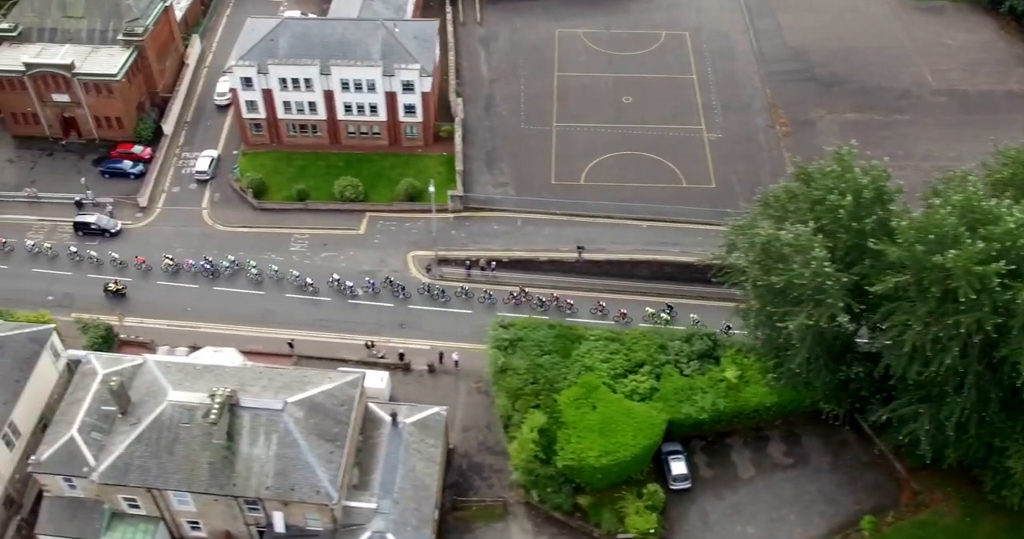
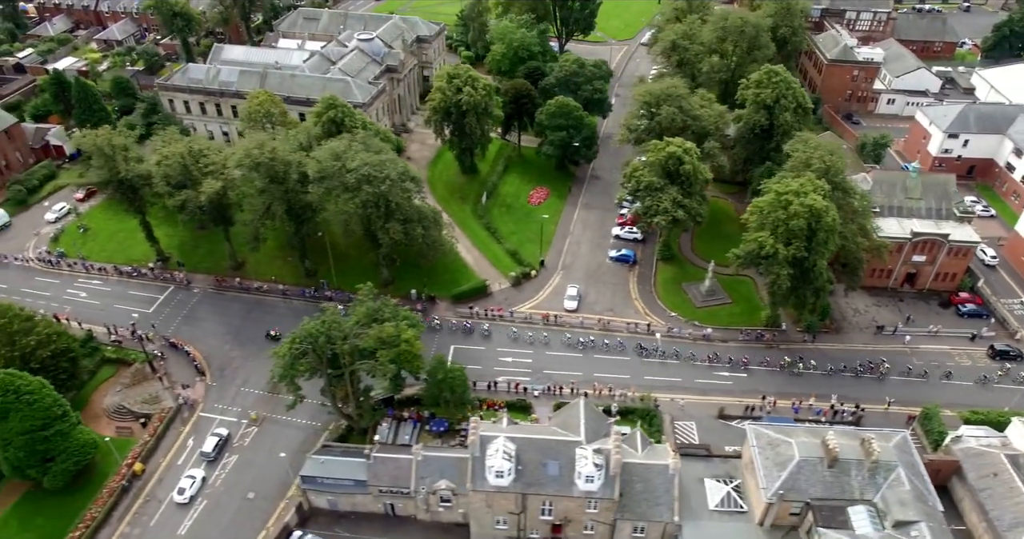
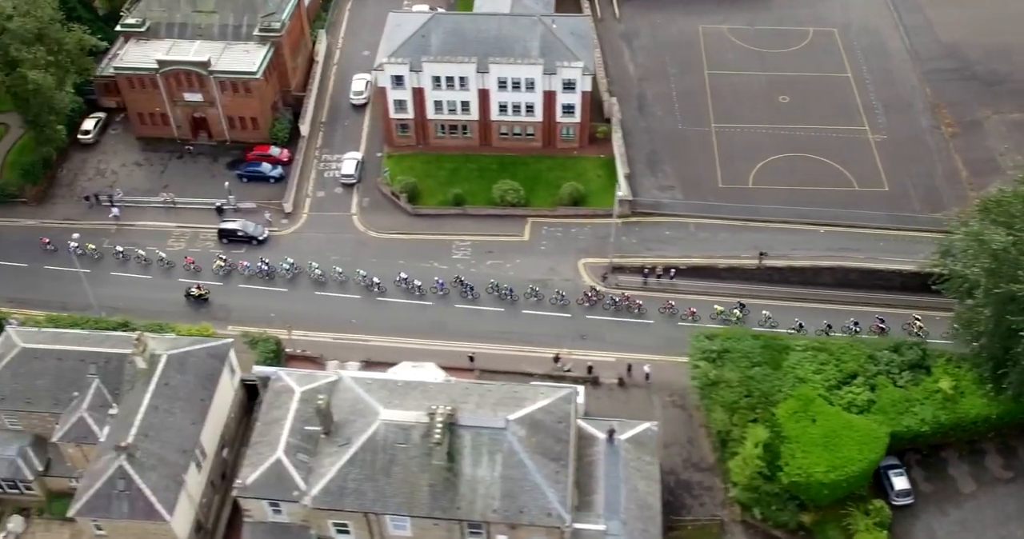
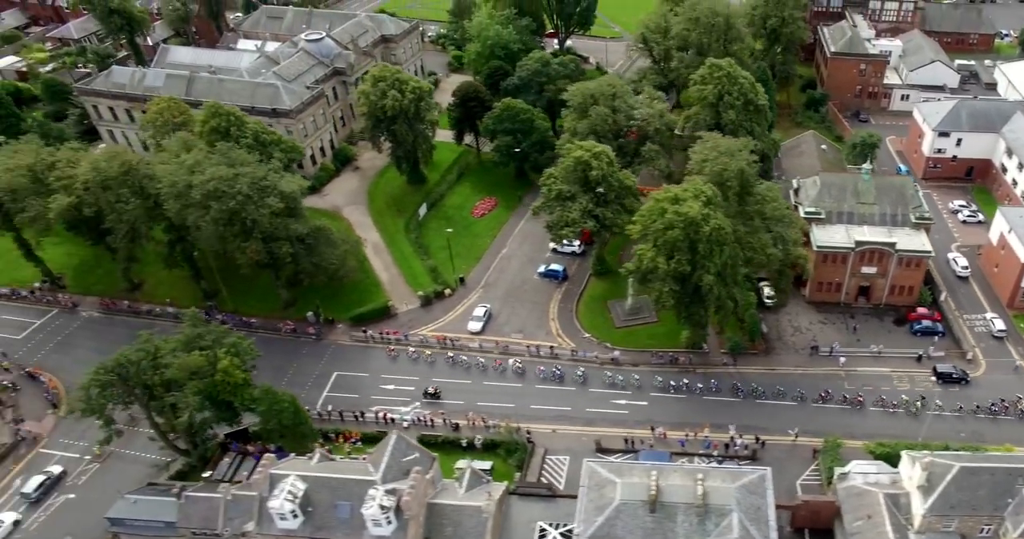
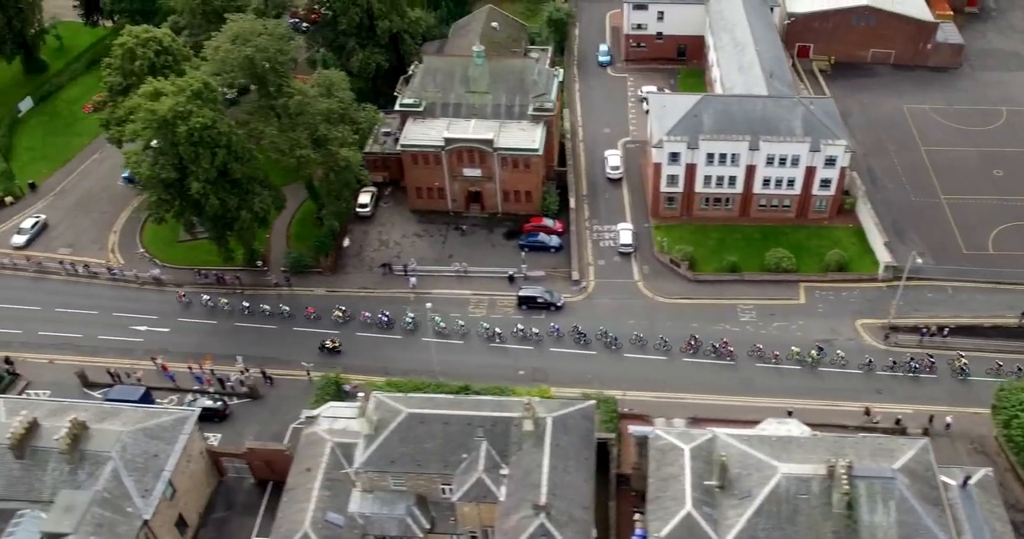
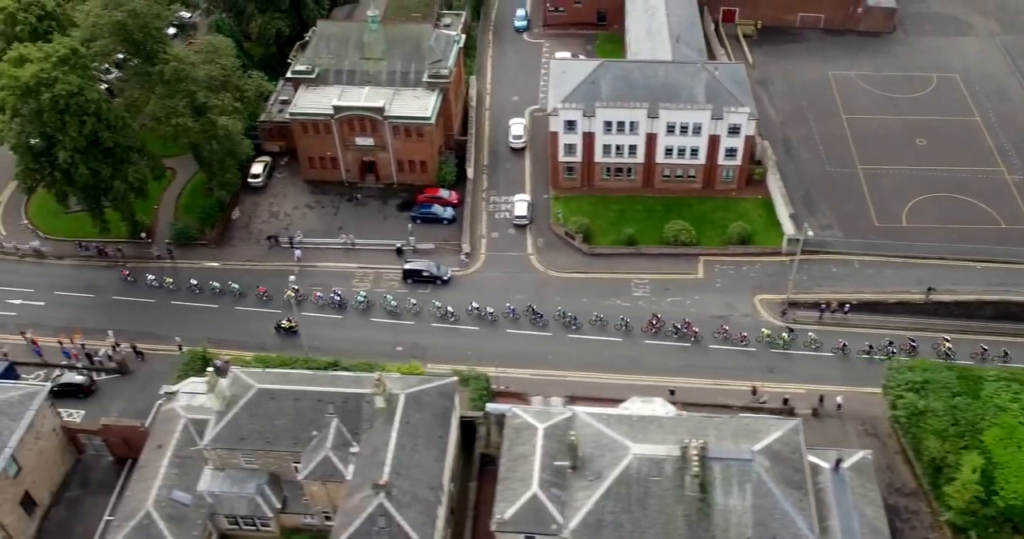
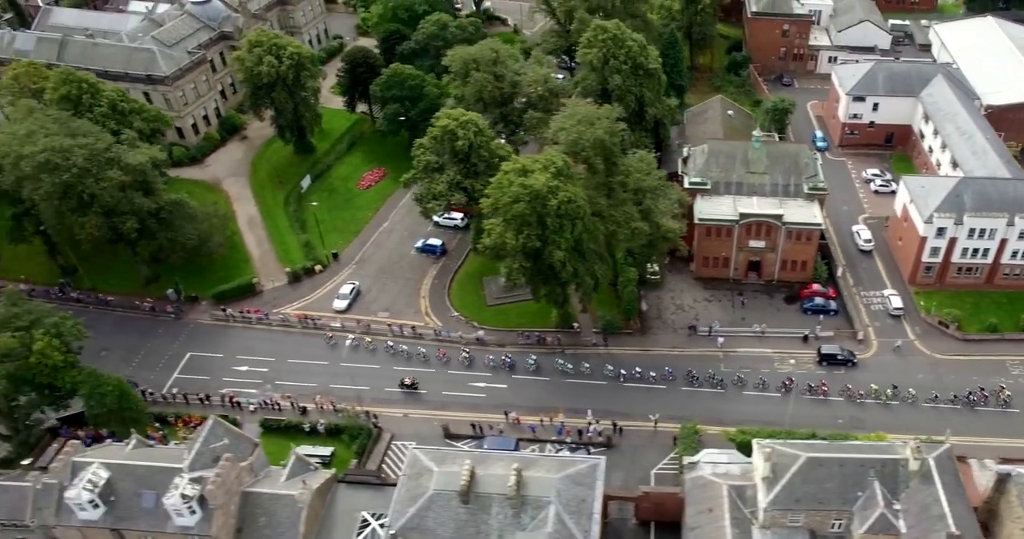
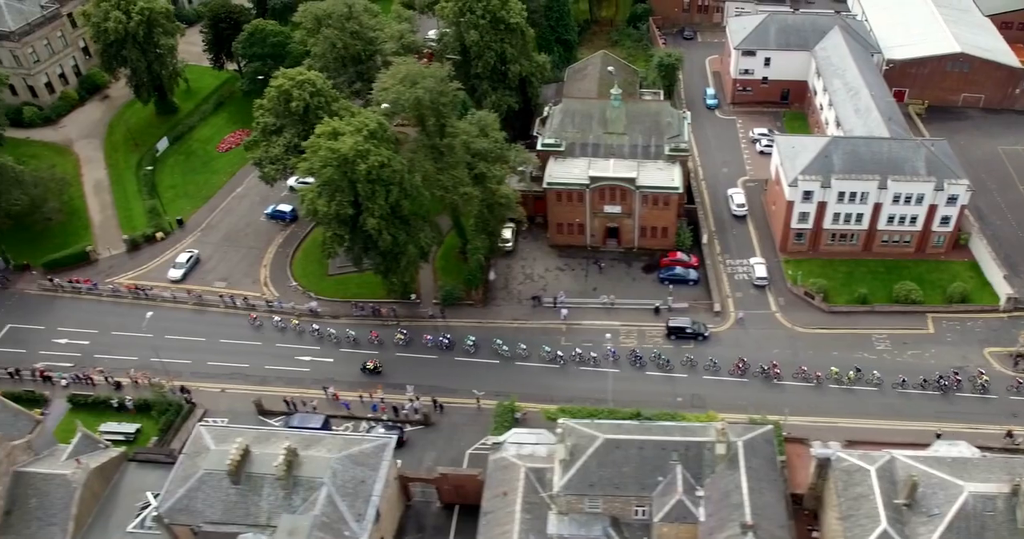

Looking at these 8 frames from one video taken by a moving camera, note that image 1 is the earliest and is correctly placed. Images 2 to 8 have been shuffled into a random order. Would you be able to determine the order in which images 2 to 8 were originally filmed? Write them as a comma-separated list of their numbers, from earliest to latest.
3, 6, 5, 8, 7, 4, 2
